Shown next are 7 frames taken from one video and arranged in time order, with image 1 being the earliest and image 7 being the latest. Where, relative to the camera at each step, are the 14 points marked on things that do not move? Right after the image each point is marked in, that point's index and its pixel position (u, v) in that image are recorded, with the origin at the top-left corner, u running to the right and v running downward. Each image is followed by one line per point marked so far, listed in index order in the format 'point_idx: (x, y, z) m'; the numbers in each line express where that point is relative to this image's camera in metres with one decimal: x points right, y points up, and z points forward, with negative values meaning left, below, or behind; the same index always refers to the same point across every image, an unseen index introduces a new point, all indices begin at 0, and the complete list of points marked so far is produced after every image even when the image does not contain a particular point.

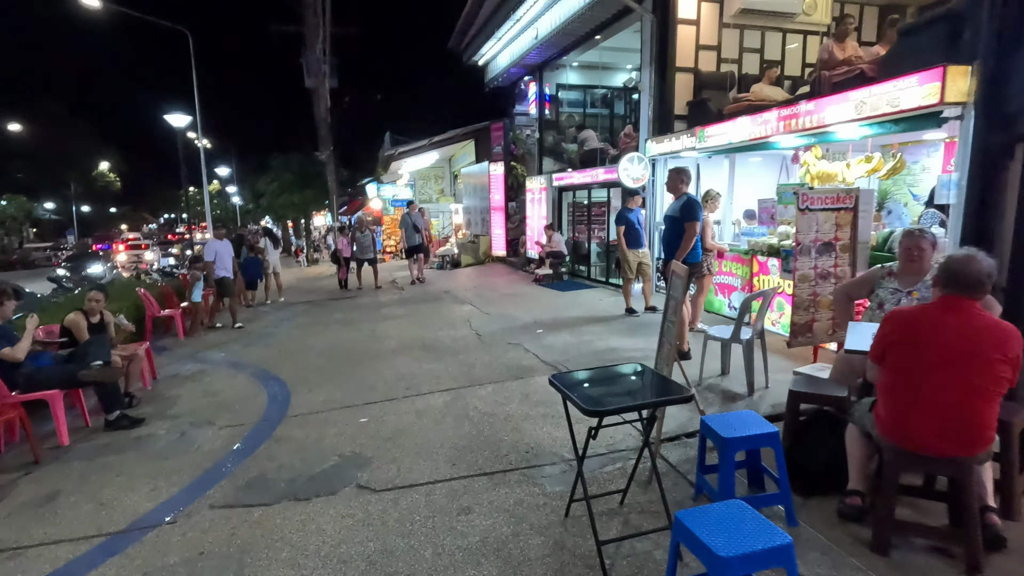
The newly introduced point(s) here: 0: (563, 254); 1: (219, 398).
0: (+1.3, +0.8, +13.3) m
1: (-3.4, -1.3, +6.1) m
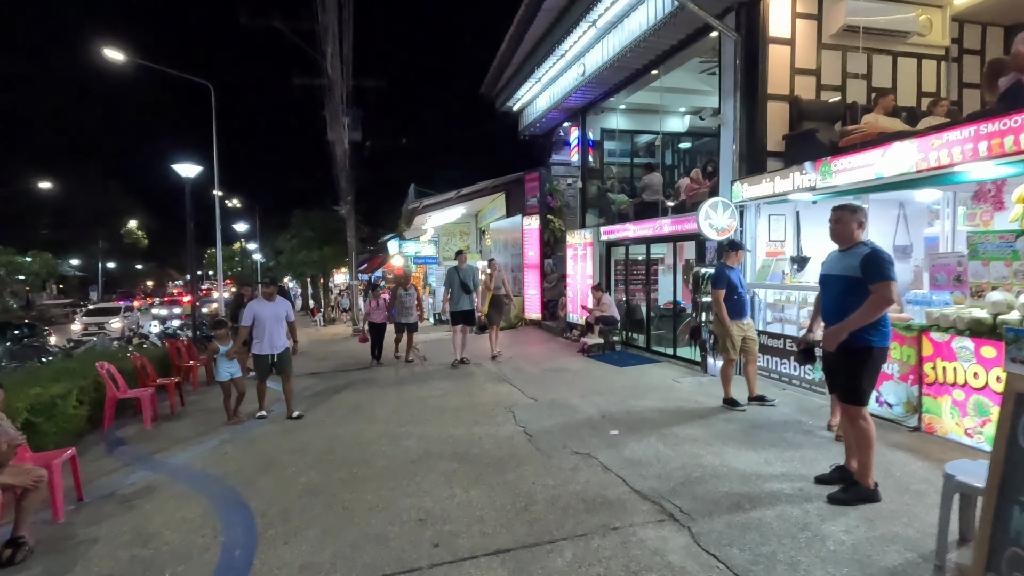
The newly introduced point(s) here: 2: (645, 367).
0: (+2.2, -0.7, +11.2) m
1: (-2.7, -2.0, +4.0) m
2: (+2.4, -1.4, +9.5) m
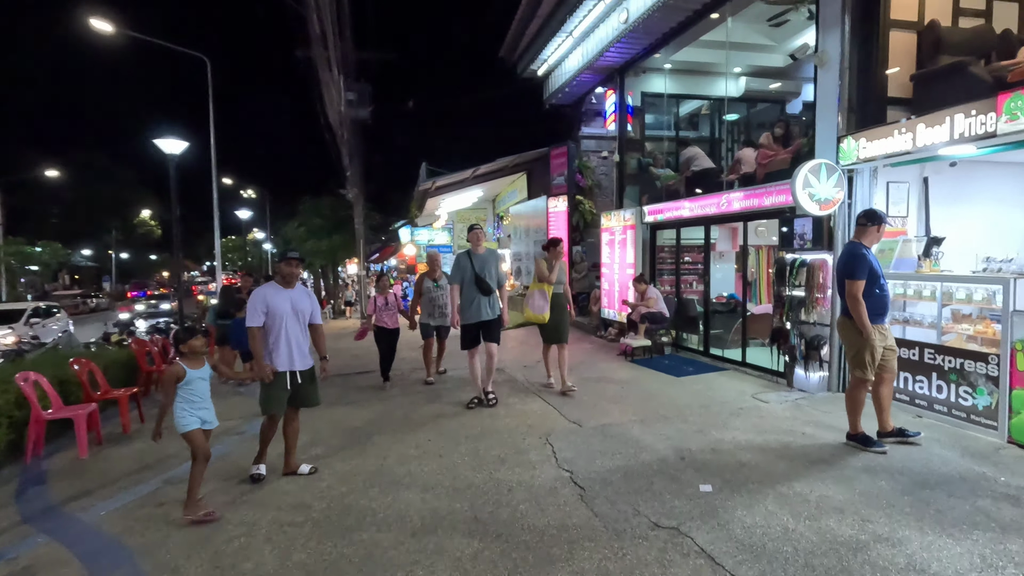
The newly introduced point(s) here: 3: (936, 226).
0: (+2.7, -0.5, +9.3) m
1: (-2.4, -1.9, +2.3) m
2: (+2.8, -1.3, +7.7) m
3: (+4.8, +0.7, +6.0) m
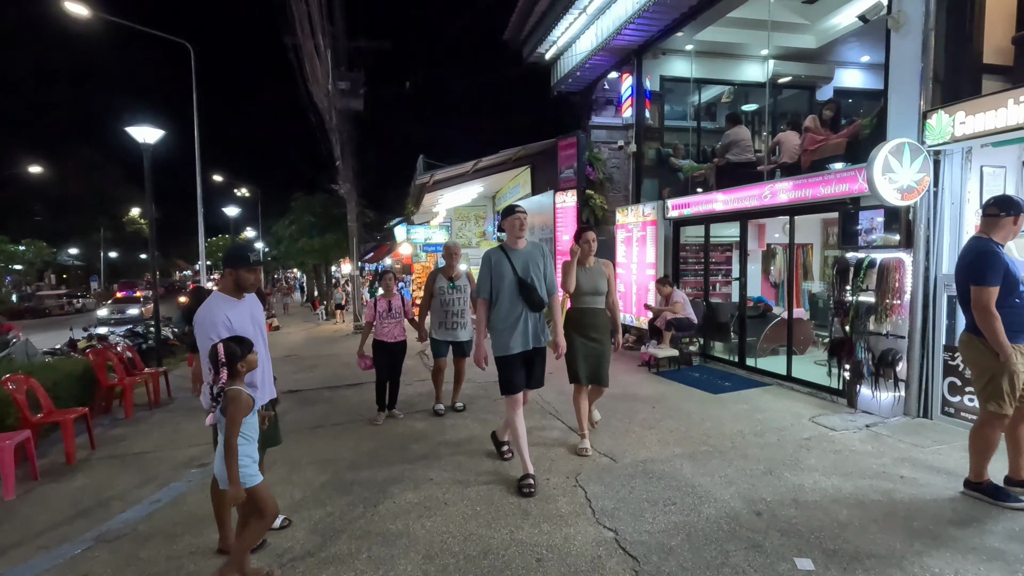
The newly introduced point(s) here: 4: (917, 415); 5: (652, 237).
0: (+2.8, -0.5, +8.3) m
1: (-2.2, -2.0, +1.3) m
2: (+3.0, -1.3, +6.7) m
3: (+5.0, +0.6, +5.1) m
4: (+4.0, -1.3, +5.4) m
5: (+2.5, +0.9, +9.5) m
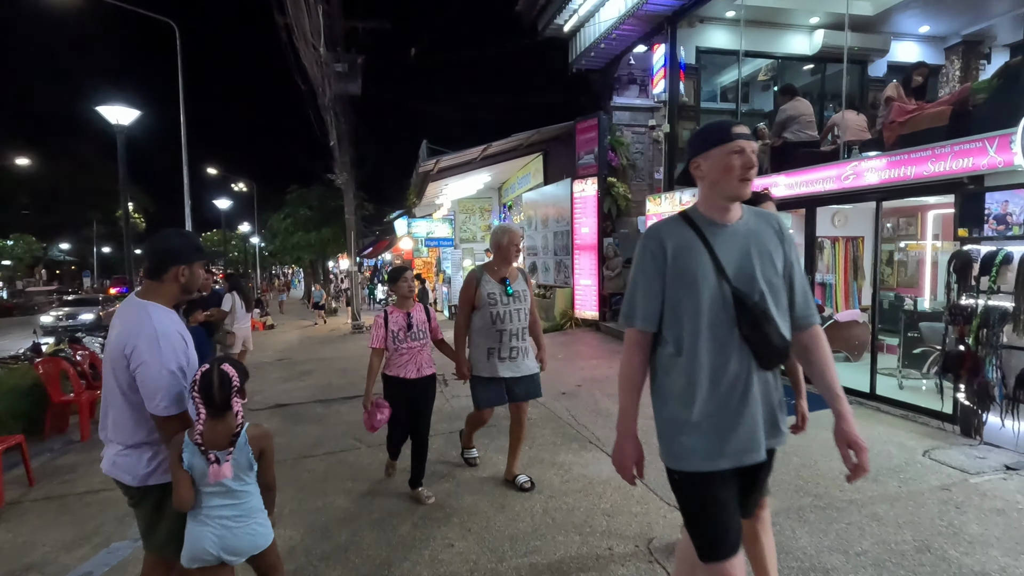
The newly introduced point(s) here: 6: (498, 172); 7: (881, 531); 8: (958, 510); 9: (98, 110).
0: (+3.1, -0.5, +7.2) m
1: (-1.9, -2.0, +0.1) m
2: (+3.3, -1.3, +5.5) m
3: (+5.3, +0.6, +3.9) m
4: (+4.4, -1.3, +4.2) m
5: (+2.8, +0.9, +8.3) m
6: (-0.4, +3.4, +15.7) m
7: (+2.2, -1.5, +3.2) m
8: (+2.9, -1.4, +3.4) m
9: (-8.4, +3.6, +10.9) m
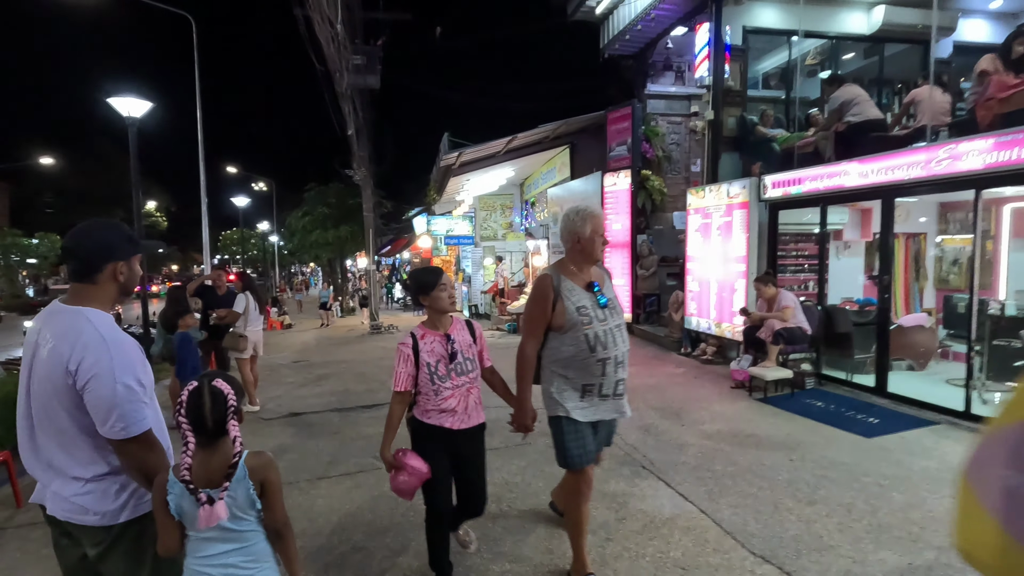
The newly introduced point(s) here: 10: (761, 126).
0: (+3.5, -0.6, +6.4) m
1: (-1.7, -2.0, -0.5) m
2: (+3.6, -1.4, +4.7) m
3: (+5.6, +0.6, +3.1) m
4: (+4.7, -1.3, +3.4) m
5: (+3.2, +0.9, +7.6) m
6: (+0.3, +3.4, +15.1) m
7: (+2.5, -1.5, +2.5) m
8: (+3.2, -1.4, +2.7) m
9: (-7.9, +3.6, +10.5) m
10: (+3.9, +2.5, +8.5) m
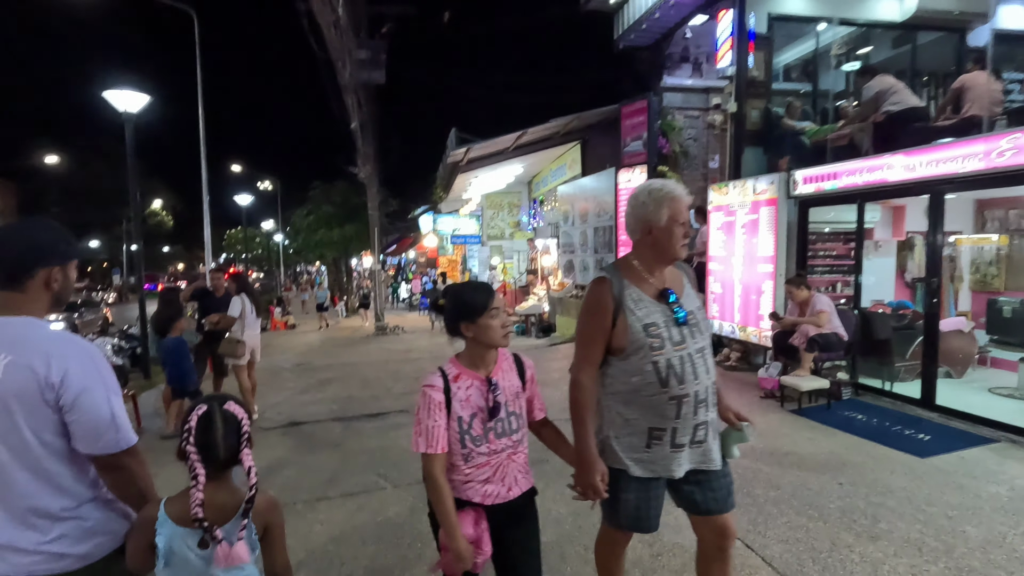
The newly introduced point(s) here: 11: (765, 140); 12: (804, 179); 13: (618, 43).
0: (+3.7, -0.6, +5.9) m
1: (-1.6, -2.1, -0.9) m
2: (+3.8, -1.4, +4.3) m
3: (+5.7, +0.6, +2.6) m
4: (+4.8, -1.3, +2.9) m
5: (+3.4, +0.9, +7.1) m
6: (+0.5, +3.4, +14.6) m
7: (+2.6, -1.5, +2.1) m
8: (+3.3, -1.5, +2.2) m
9: (-7.7, +3.6, +10.1) m
10: (+4.1, +2.5, +8.0) m
11: (+3.9, +2.3, +8.4) m
12: (+3.6, +1.4, +6.7) m
13: (+2.1, +4.8, +10.6) m
